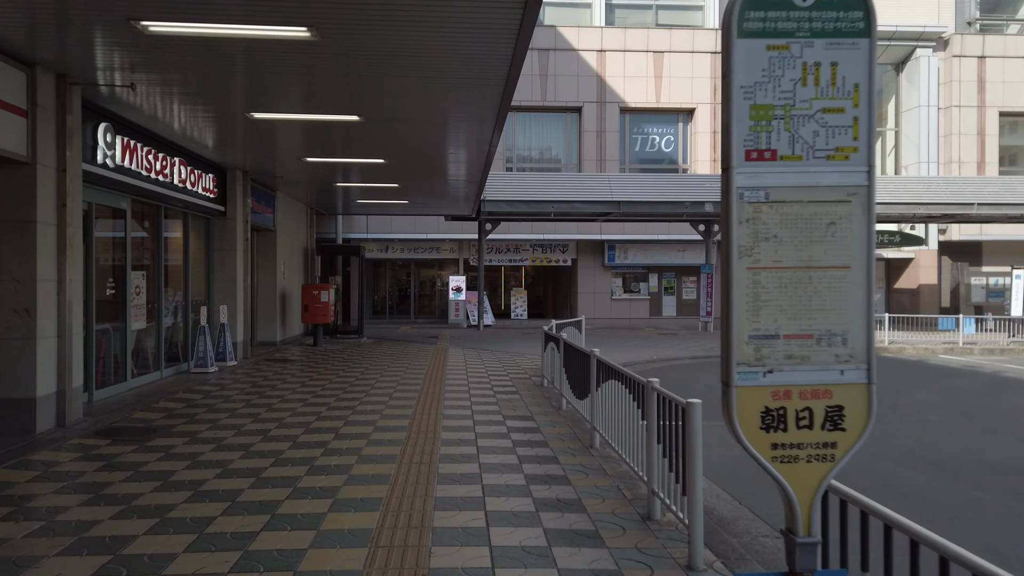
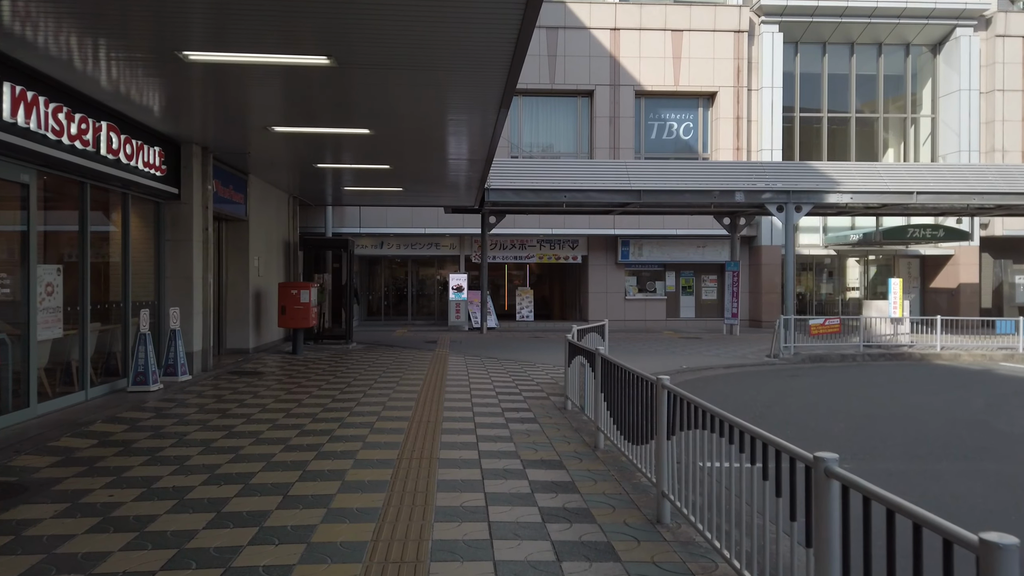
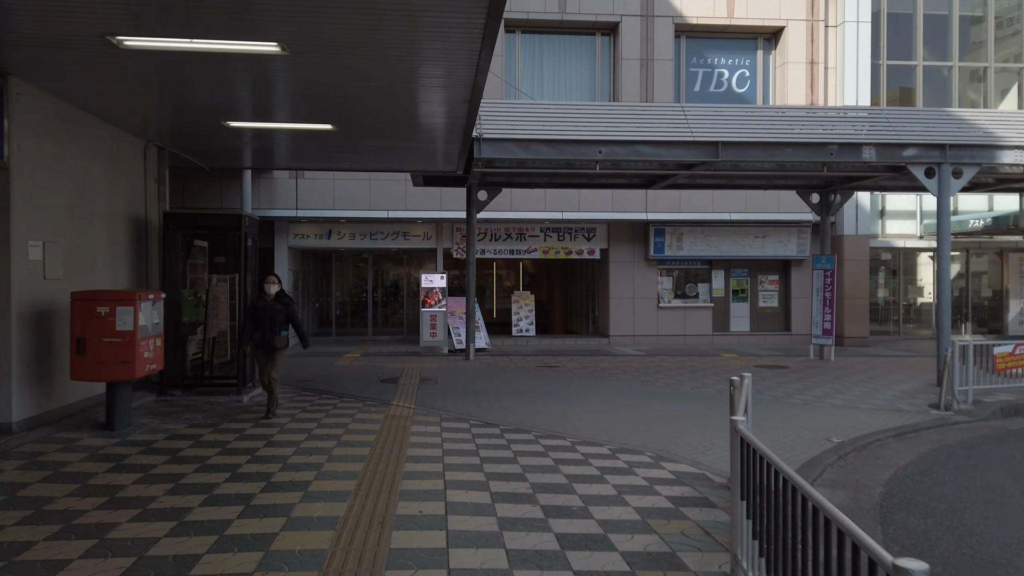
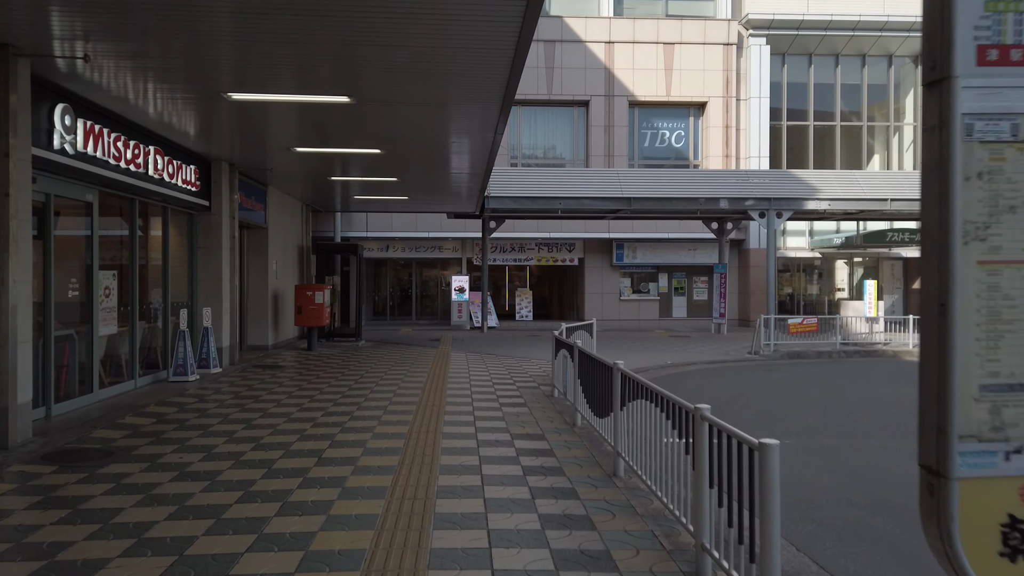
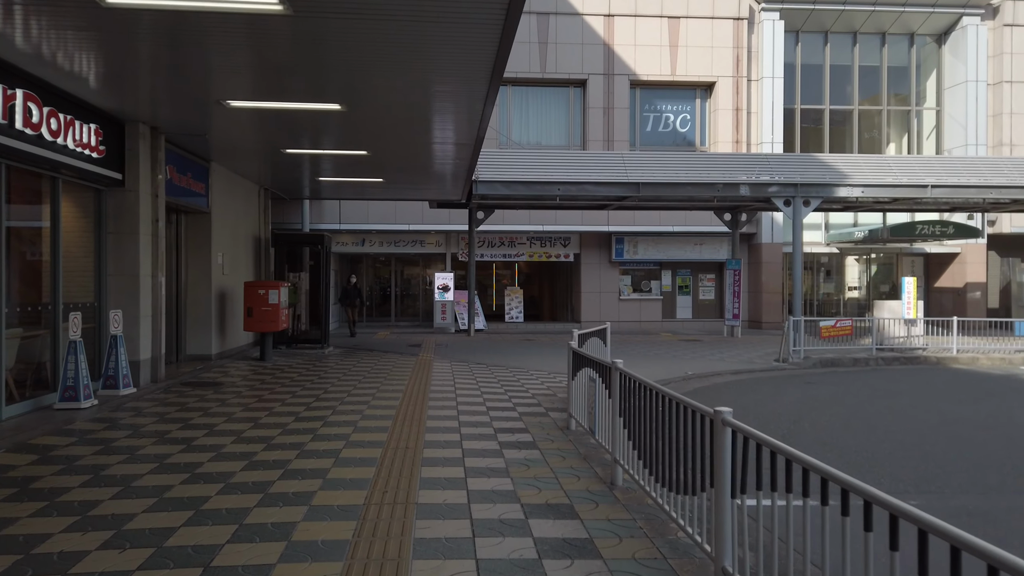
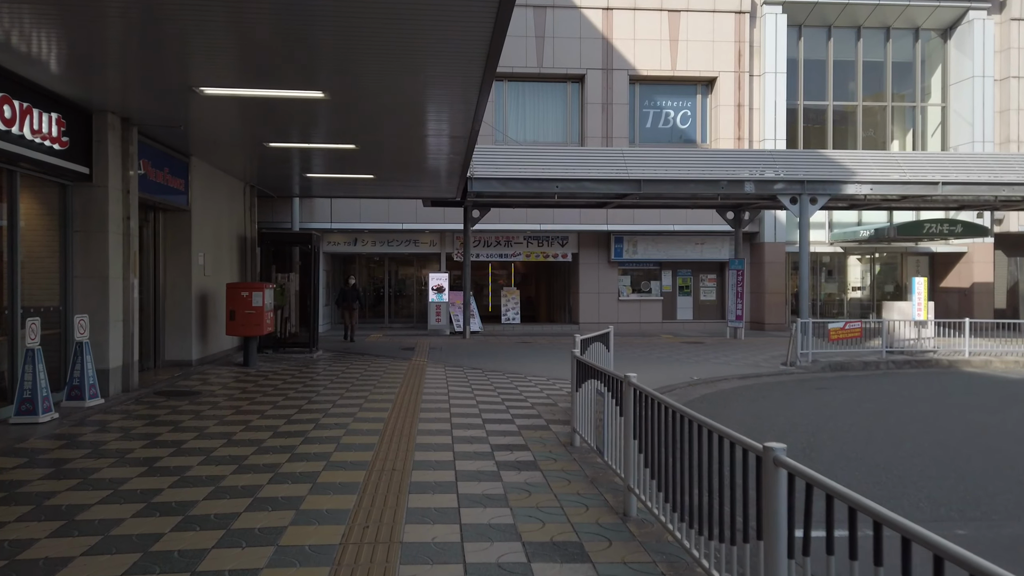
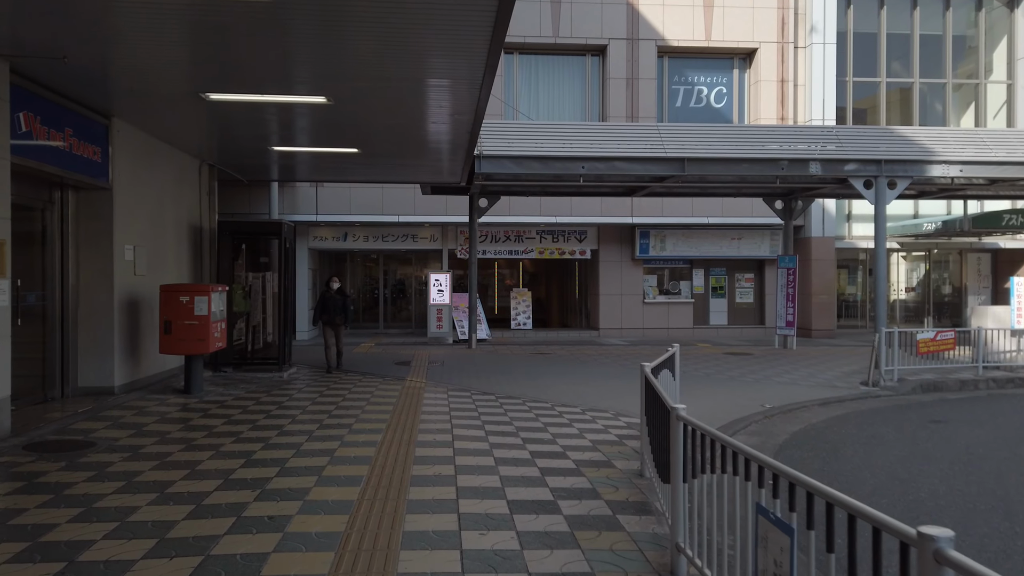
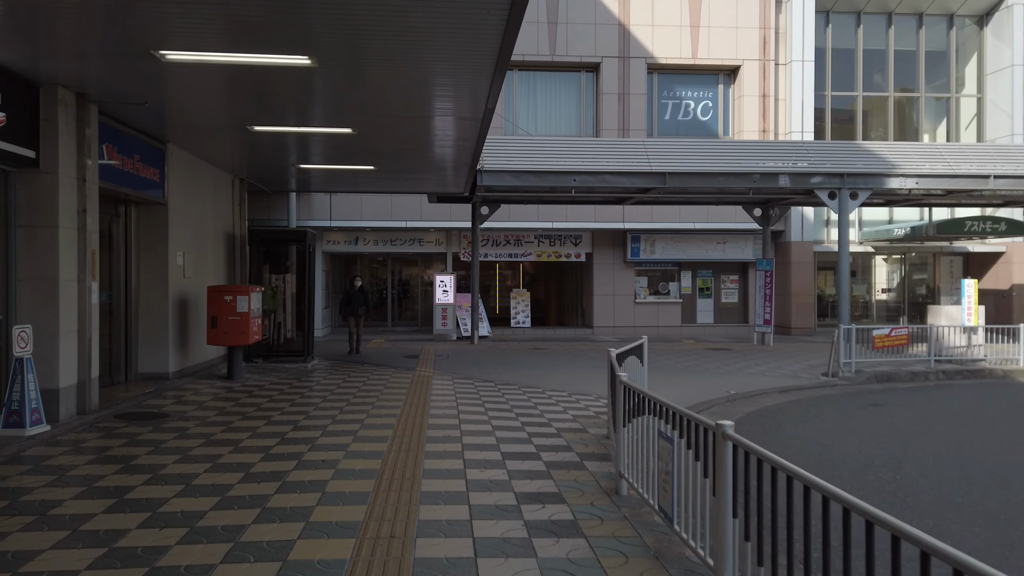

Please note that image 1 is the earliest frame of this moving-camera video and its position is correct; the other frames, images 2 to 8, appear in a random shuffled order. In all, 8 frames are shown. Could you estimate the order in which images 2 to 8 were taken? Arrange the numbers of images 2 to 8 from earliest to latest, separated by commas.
4, 2, 5, 6, 8, 7, 3
